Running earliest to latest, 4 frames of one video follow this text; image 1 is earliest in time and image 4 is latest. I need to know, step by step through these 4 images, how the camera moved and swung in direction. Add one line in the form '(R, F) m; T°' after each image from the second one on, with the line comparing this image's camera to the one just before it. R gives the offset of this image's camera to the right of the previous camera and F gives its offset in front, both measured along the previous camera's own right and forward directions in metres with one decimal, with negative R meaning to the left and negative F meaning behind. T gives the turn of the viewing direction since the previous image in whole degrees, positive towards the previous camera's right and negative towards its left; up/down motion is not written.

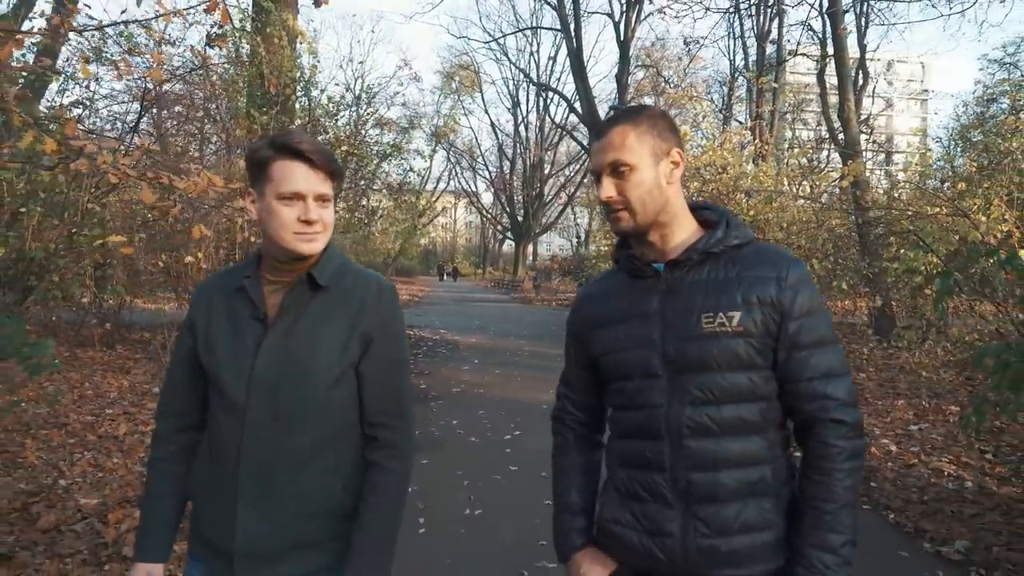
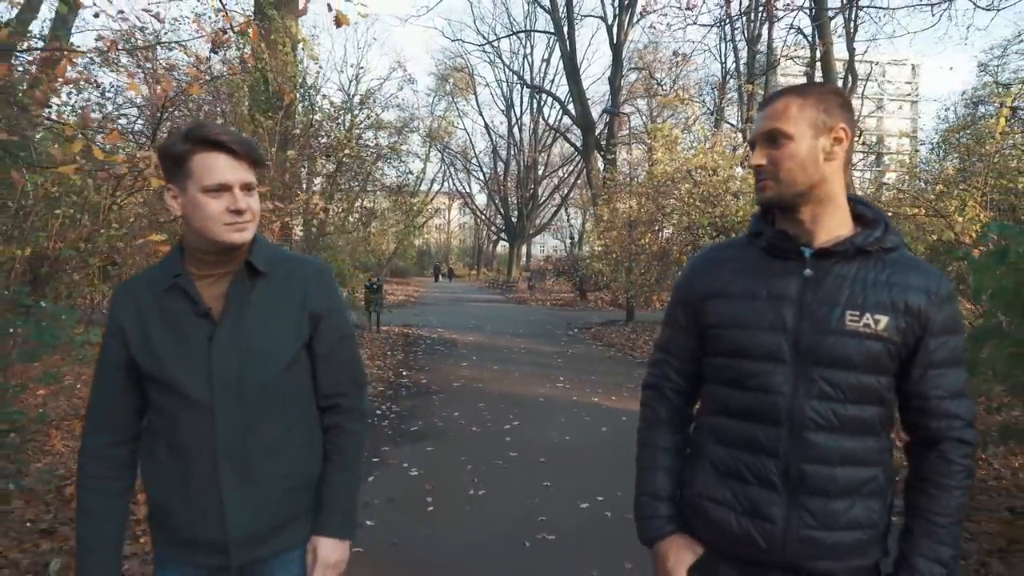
(0.0, -0.3) m; 0°
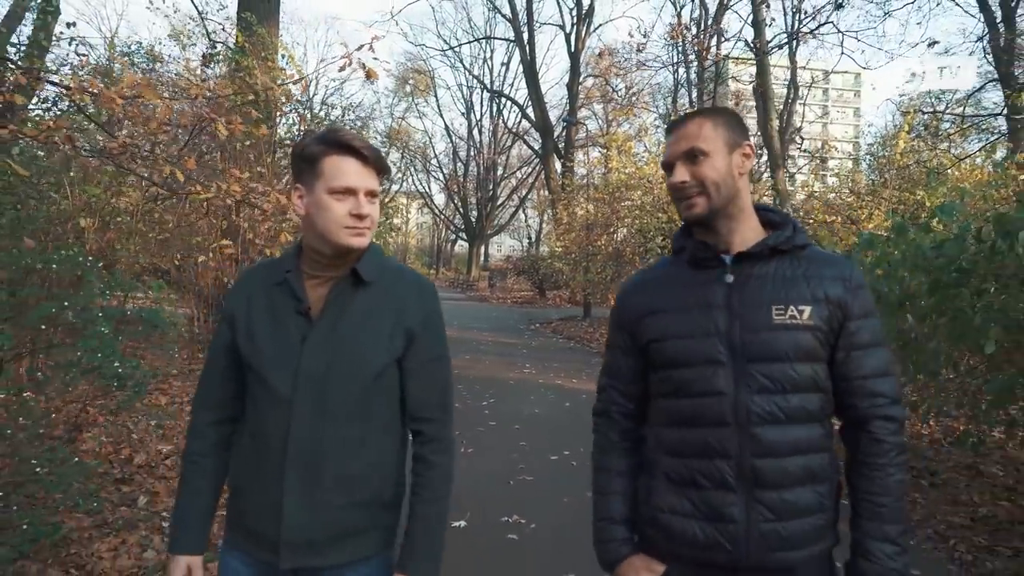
(-0.2, -1.1) m; +3°
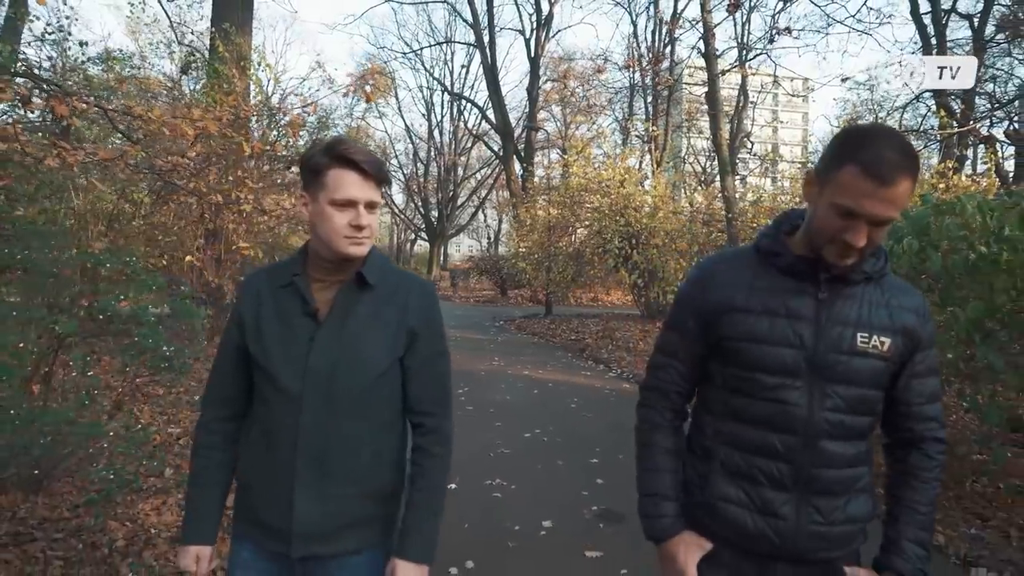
(-0.1, -0.7) m; +3°
